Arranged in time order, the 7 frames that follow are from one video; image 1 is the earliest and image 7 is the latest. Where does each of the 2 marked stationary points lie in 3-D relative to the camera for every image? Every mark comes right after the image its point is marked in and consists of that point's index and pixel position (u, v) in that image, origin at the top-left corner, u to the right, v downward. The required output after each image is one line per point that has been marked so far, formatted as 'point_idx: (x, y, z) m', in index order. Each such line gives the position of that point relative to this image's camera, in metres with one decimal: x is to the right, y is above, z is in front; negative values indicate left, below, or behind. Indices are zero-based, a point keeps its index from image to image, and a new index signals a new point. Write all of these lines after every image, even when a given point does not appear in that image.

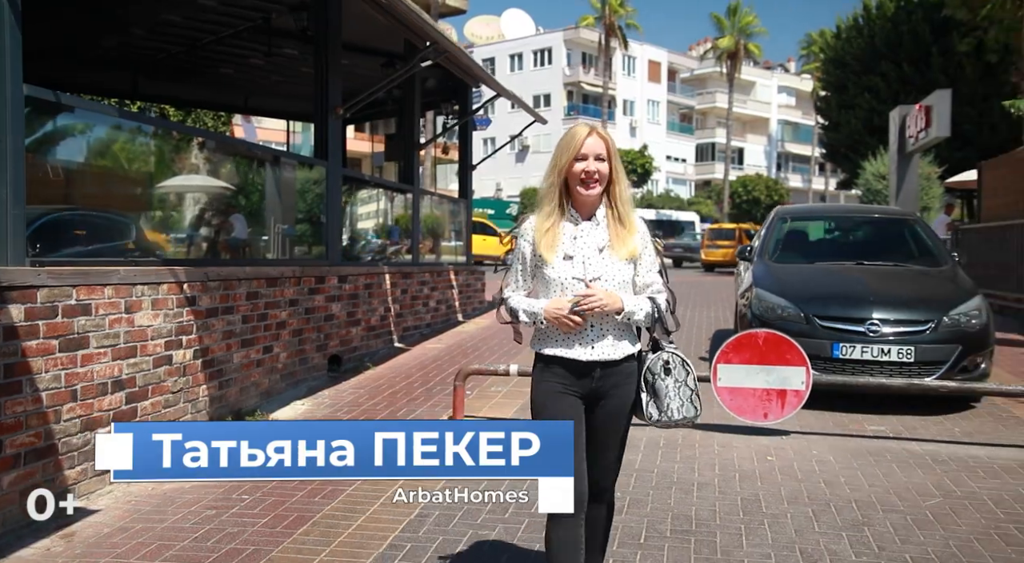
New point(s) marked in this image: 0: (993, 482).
0: (+3.5, -1.3, +4.8) m
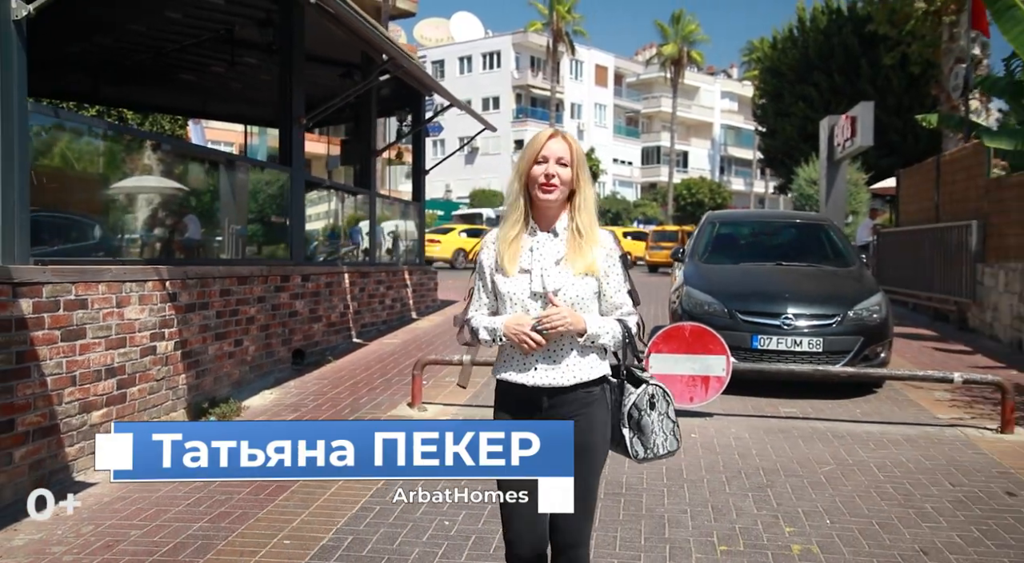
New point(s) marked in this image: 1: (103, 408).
0: (+3.1, -1.3, +5.6) m
1: (-2.8, -0.8, +4.6) m
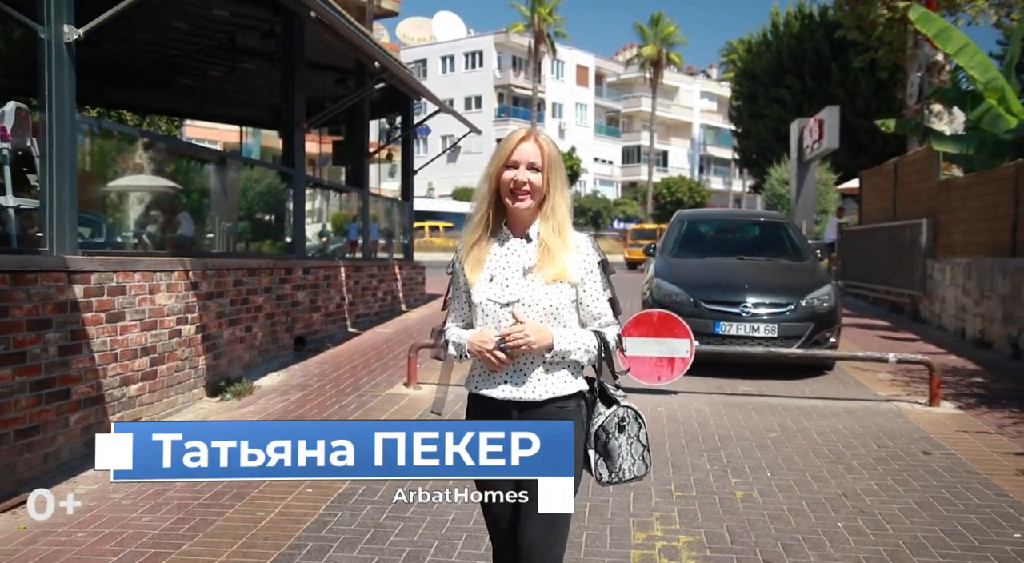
0: (+3.0, -1.2, +6.4) m
1: (-2.9, -0.8, +5.2) m
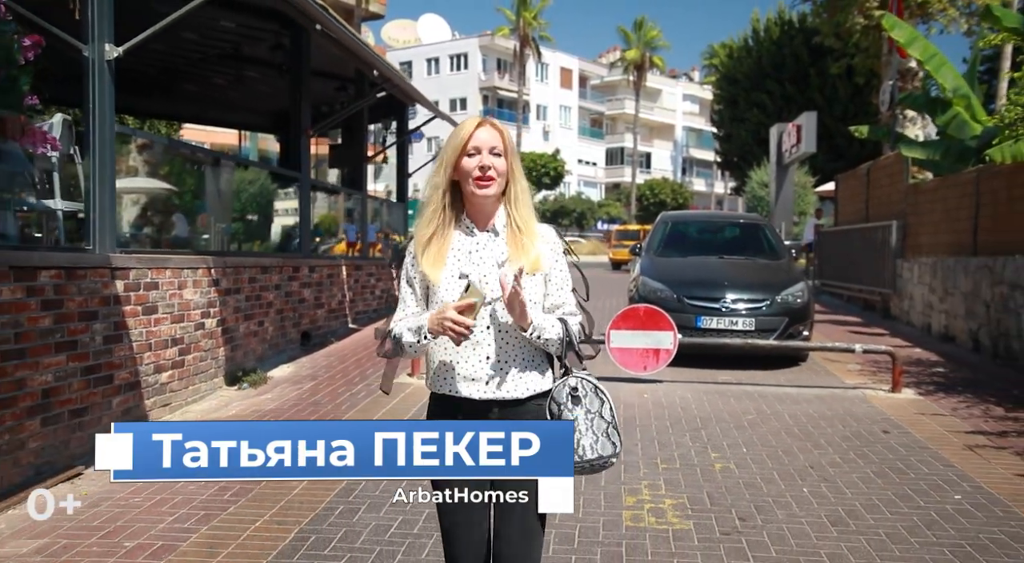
0: (+3.0, -1.2, +7.0) m
1: (-2.9, -0.7, +5.6) m
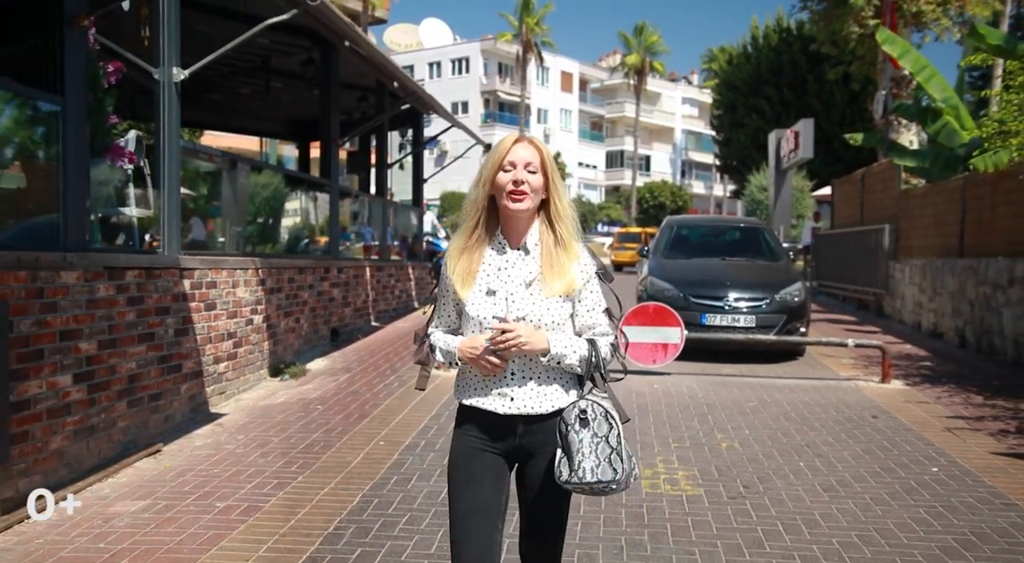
0: (+3.2, -1.2, +7.6) m
1: (-2.7, -0.7, +6.2) m
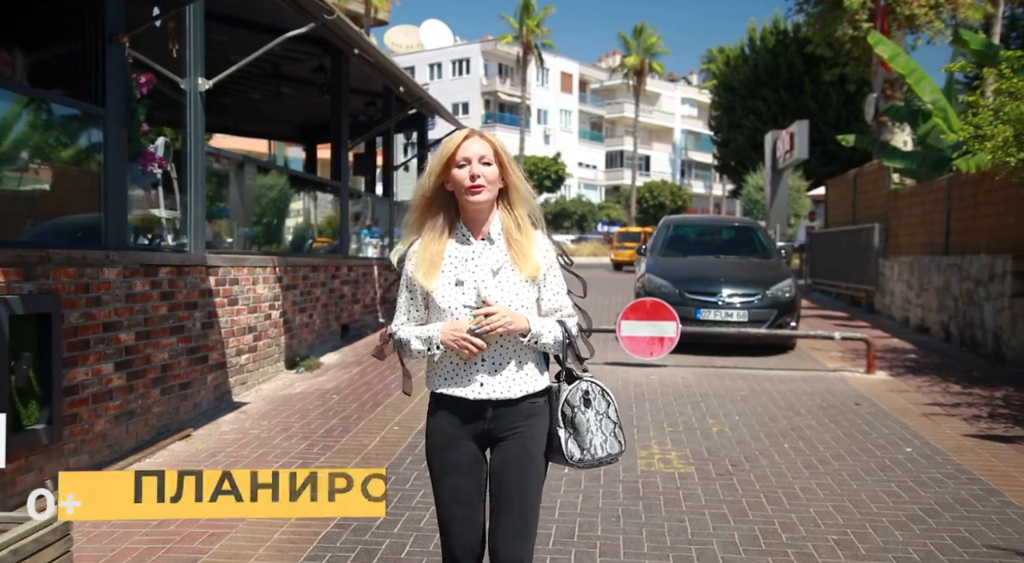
0: (+3.3, -1.2, +7.9) m
1: (-2.6, -0.7, +6.6) m
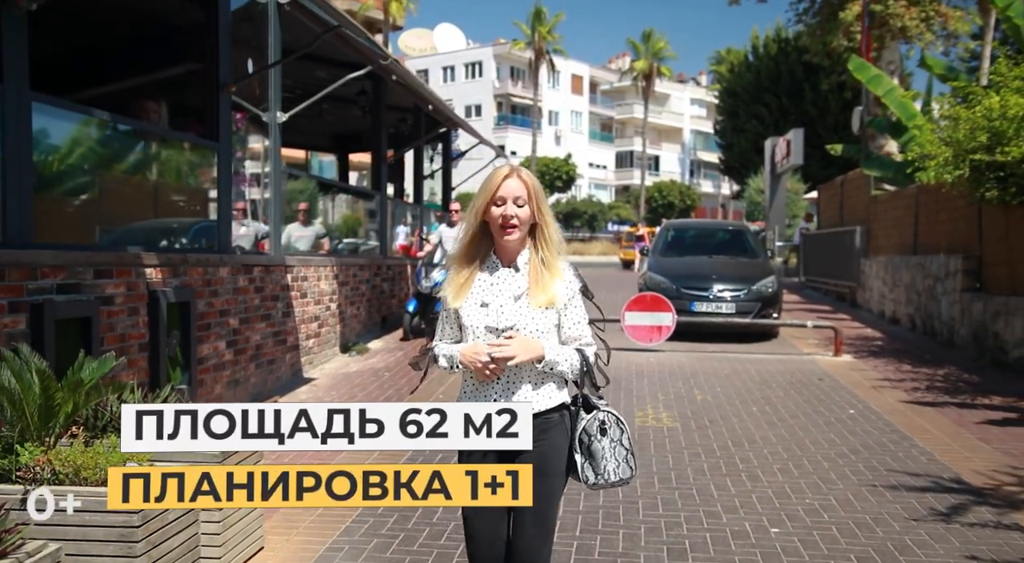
0: (+3.5, -1.1, +9.2) m
1: (-2.4, -0.7, +8.0) m
